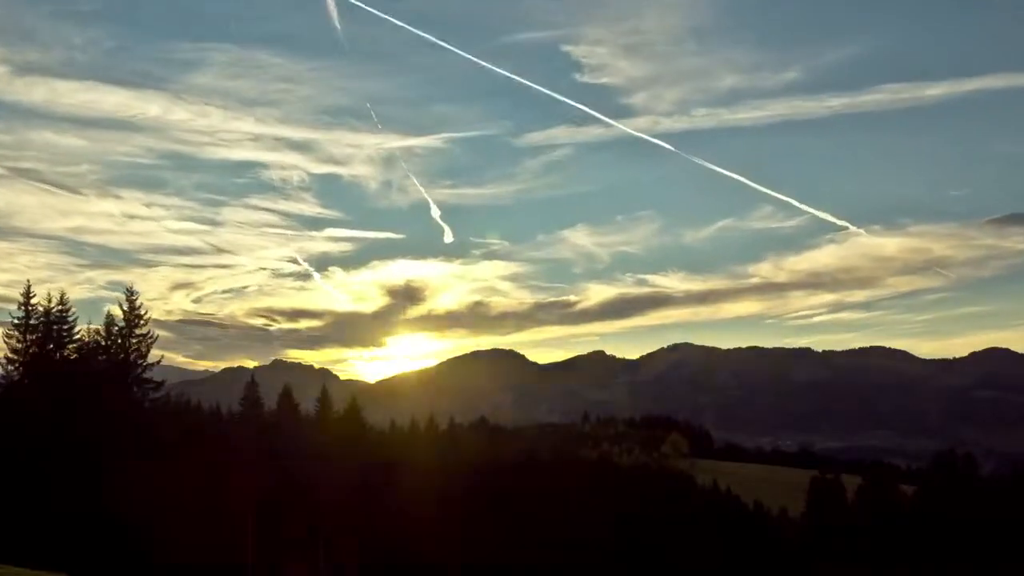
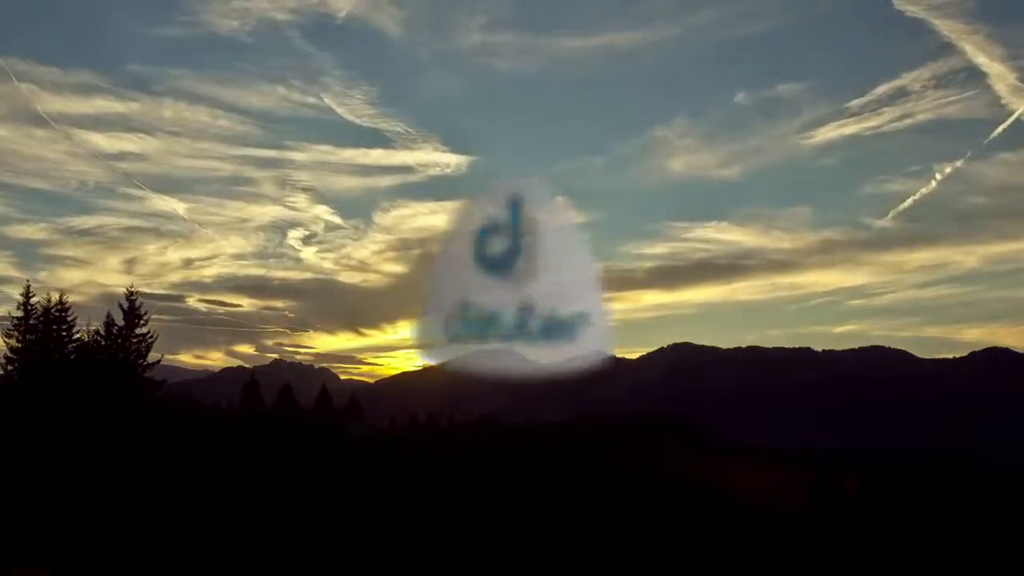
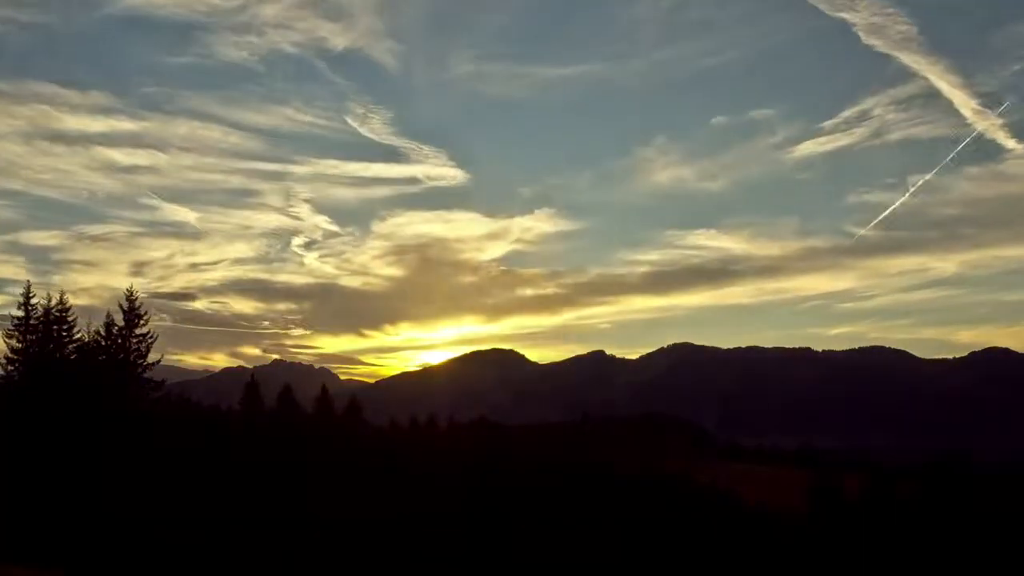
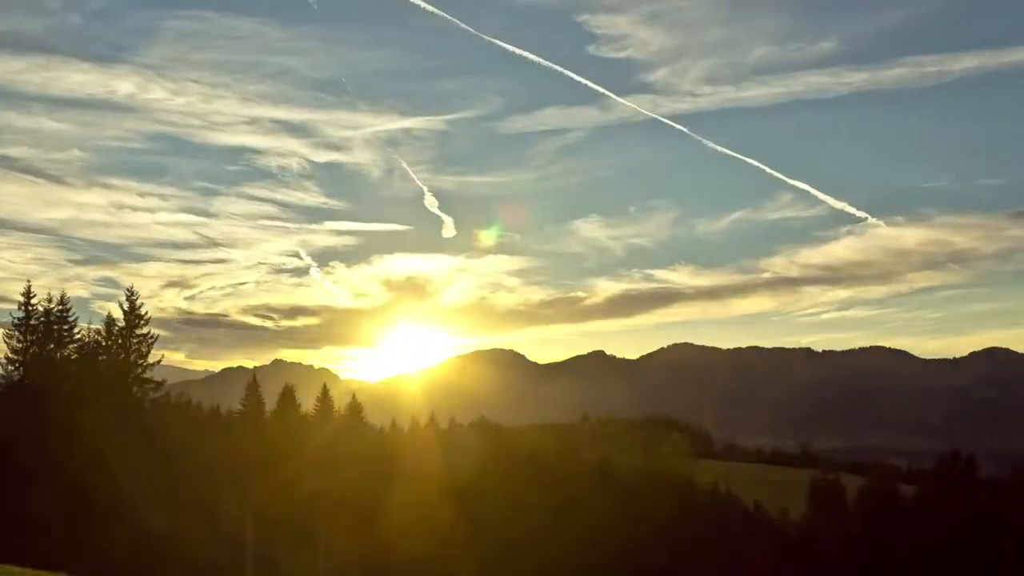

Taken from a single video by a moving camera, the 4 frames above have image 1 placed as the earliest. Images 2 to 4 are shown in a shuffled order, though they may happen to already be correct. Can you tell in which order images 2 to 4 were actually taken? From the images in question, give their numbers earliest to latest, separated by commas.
4, 3, 2
